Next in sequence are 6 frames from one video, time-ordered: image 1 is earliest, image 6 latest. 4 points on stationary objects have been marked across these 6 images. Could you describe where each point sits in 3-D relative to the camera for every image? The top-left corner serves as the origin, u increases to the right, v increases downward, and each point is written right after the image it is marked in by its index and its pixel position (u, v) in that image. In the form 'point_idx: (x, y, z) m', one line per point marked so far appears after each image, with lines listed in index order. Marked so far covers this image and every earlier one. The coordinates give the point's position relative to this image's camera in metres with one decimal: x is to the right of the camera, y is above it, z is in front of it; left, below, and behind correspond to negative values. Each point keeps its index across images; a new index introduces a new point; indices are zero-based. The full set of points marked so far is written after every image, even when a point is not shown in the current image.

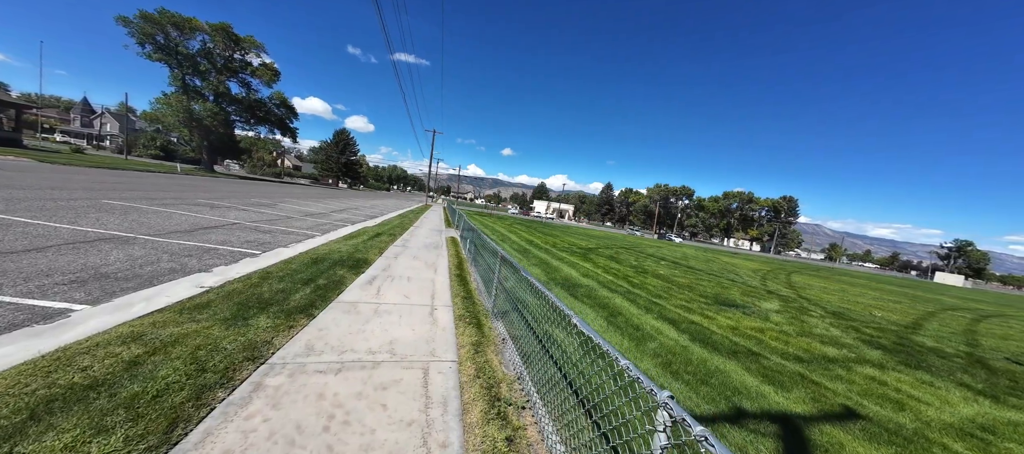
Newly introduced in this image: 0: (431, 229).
0: (-3.4, -0.1, +12.6) m
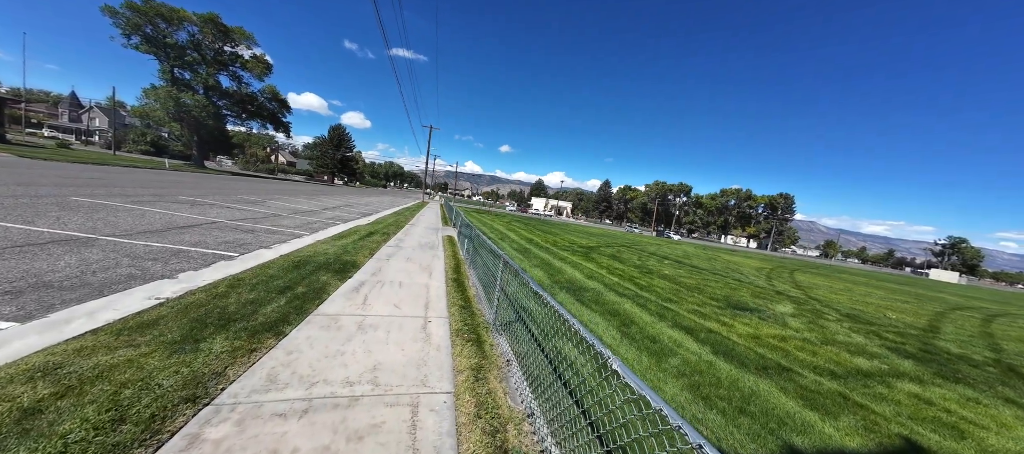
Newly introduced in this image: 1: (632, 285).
0: (-3.4, 0.0, +12.1) m
1: (+2.9, -1.4, +7.5) m
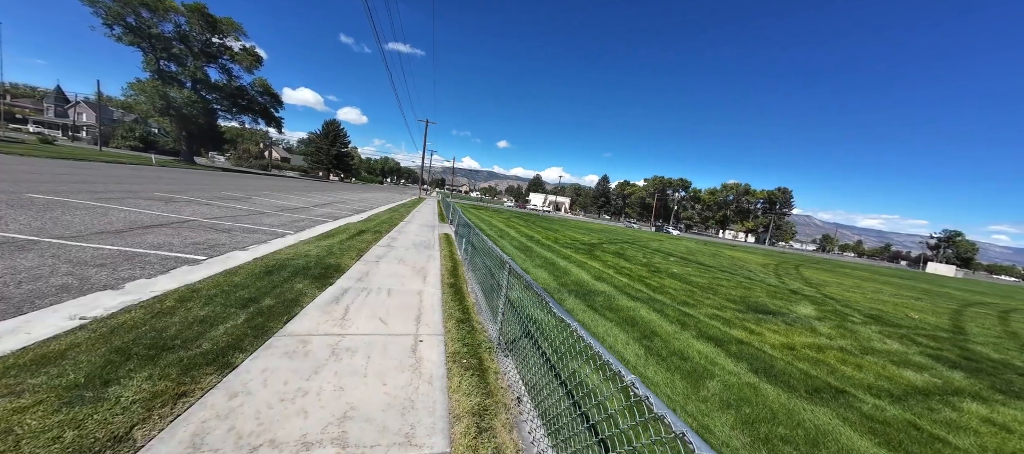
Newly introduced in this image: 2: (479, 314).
0: (-3.4, +0.1, +11.5) m
1: (+3.0, -1.3, +6.9) m
2: (-0.4, -1.1, +3.8) m
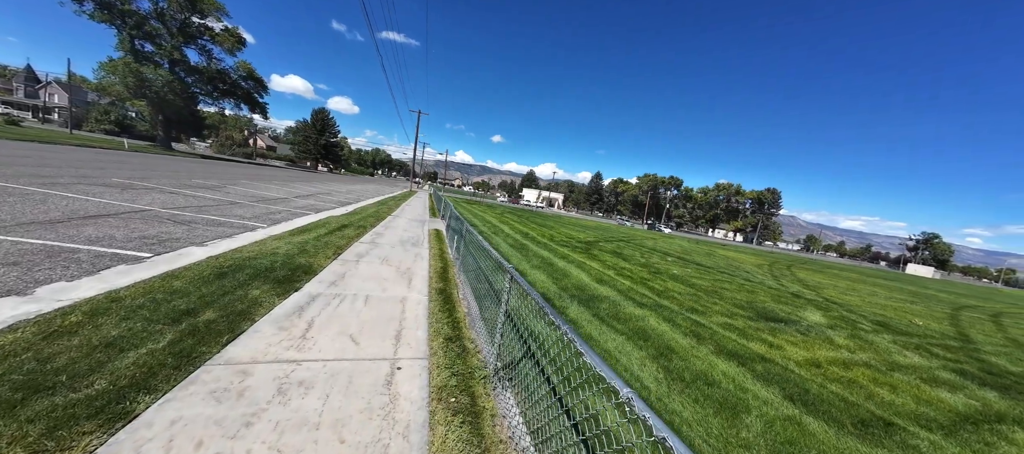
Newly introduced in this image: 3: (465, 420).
0: (-3.6, +0.3, +10.9) m
1: (+2.8, -1.3, +6.5) m
2: (-0.4, -1.0, +3.2) m
3: (-0.3, -1.2, +1.9) m
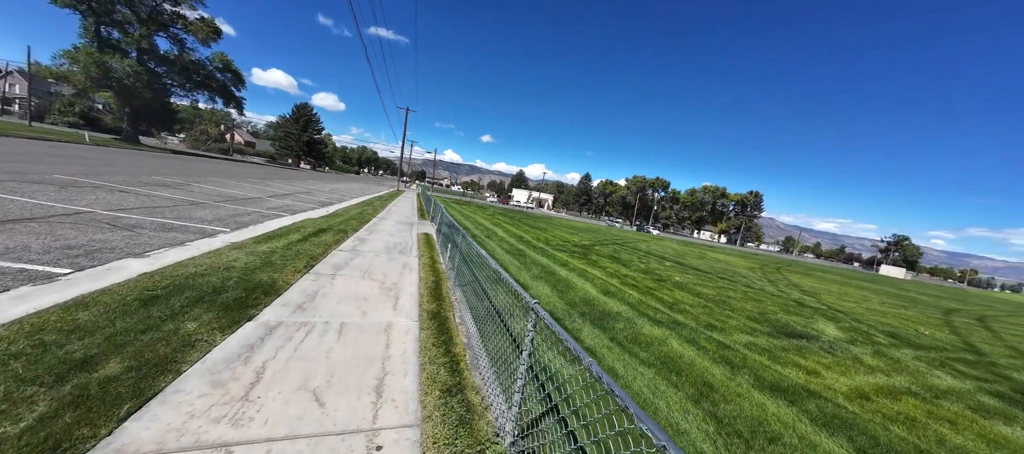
0: (-3.8, +0.1, +10.1) m
1: (+2.8, -1.5, +6.0) m
2: (-0.3, -1.2, +2.6) m
3: (-0.1, -1.3, +1.2) m
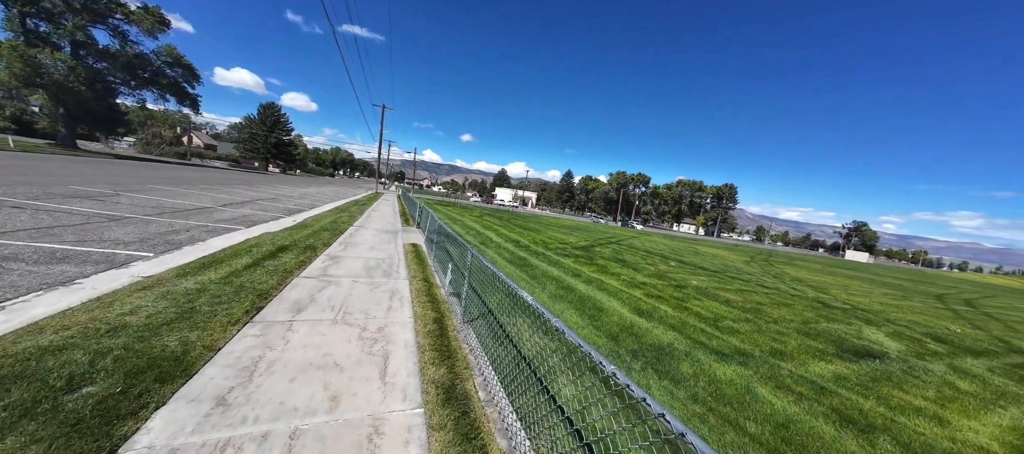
0: (-3.8, -0.1, +8.8) m
1: (+3.0, -1.5, +5.0) m
2: (+0.1, -1.3, +1.5) m
3: (+0.4, -1.5, +0.2) m
